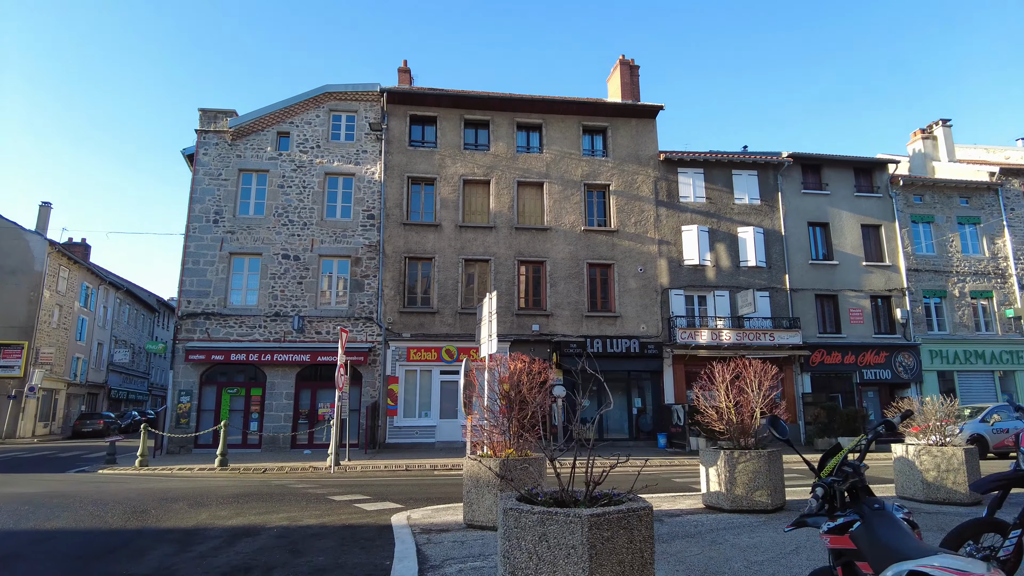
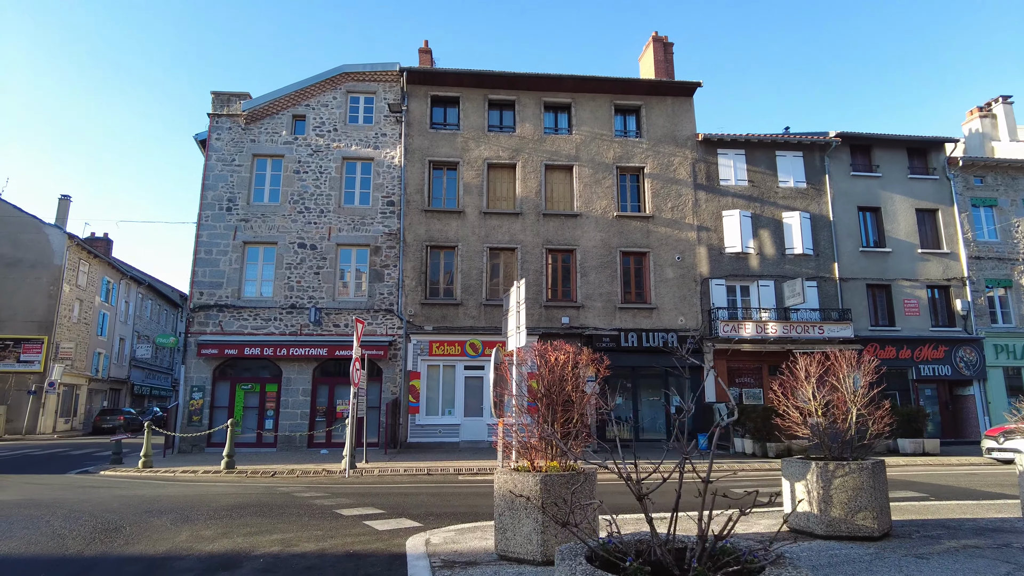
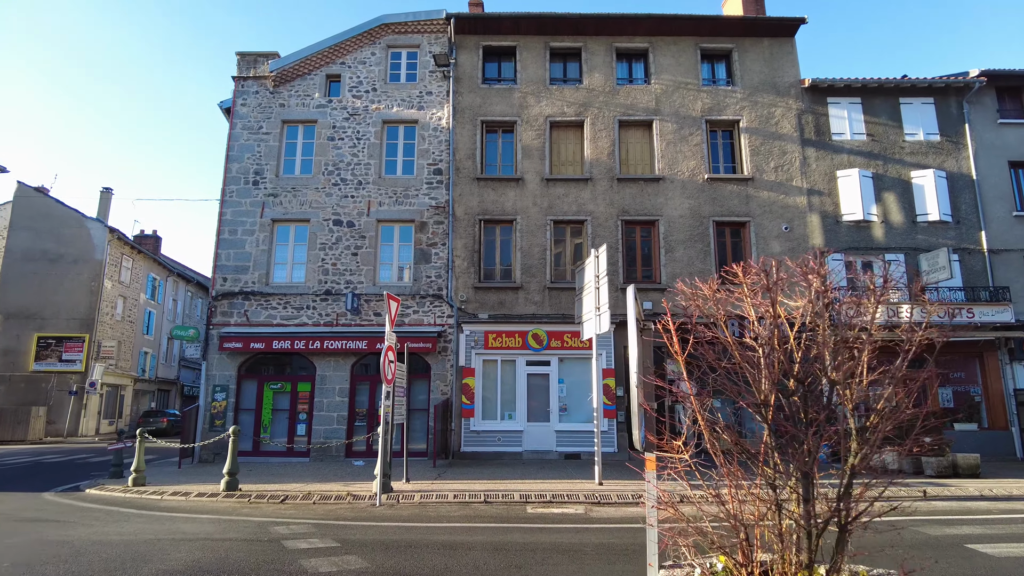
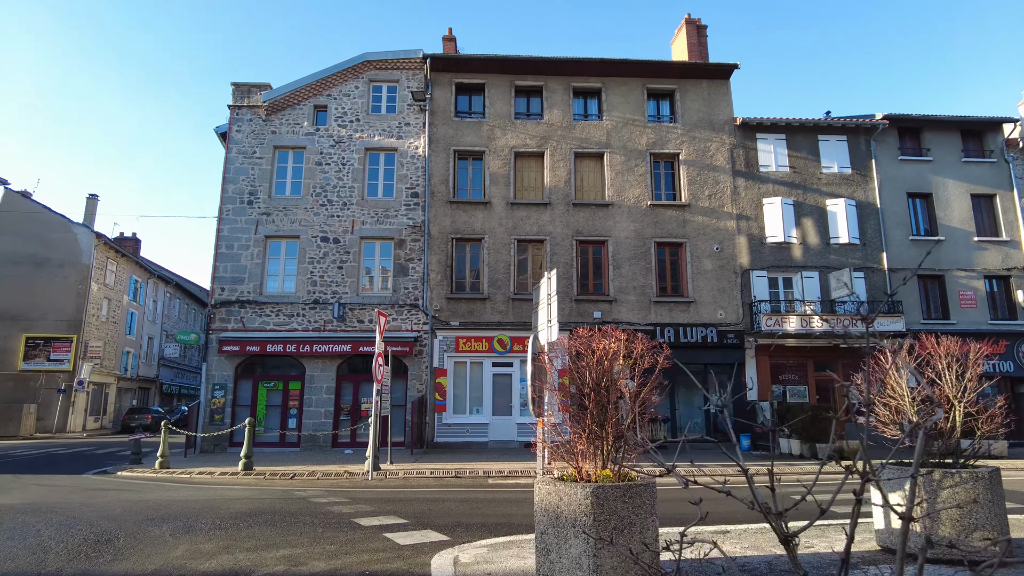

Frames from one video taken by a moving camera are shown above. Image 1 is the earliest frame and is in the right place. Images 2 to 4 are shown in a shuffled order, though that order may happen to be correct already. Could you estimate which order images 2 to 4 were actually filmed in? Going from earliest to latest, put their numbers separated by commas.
2, 4, 3
